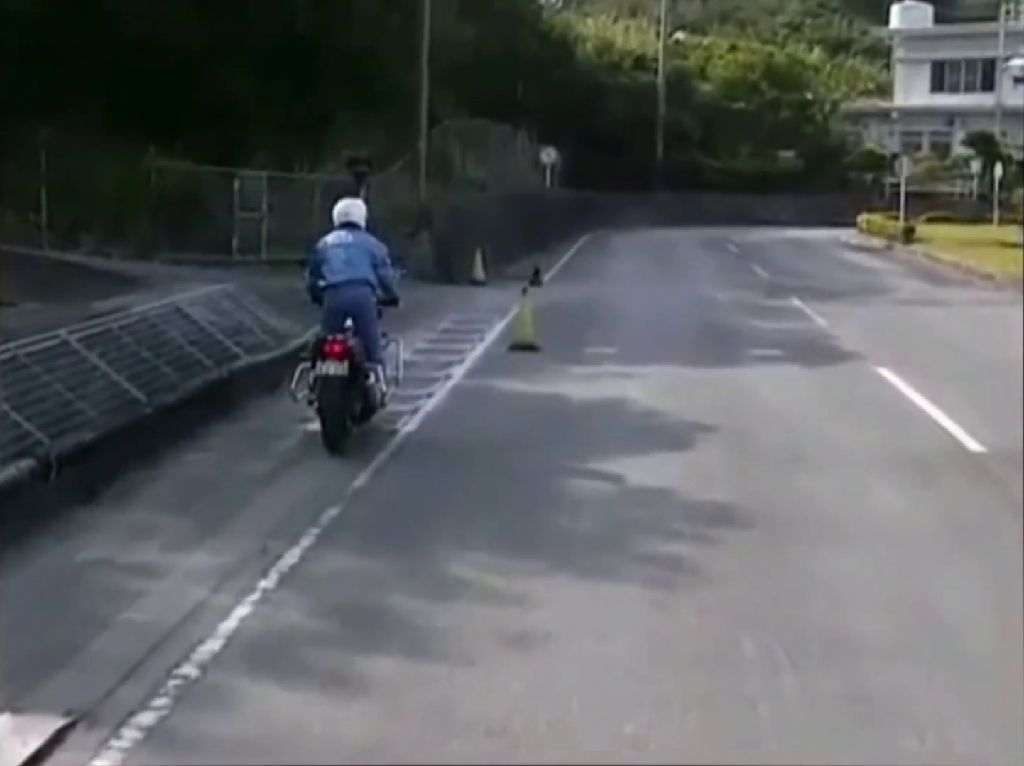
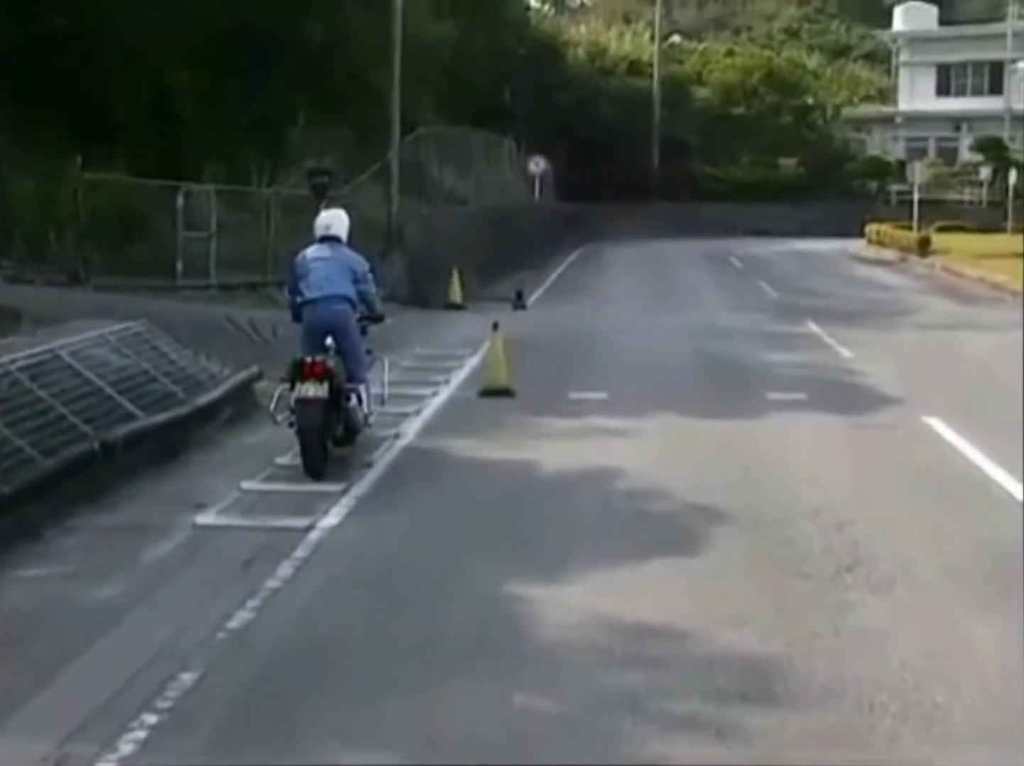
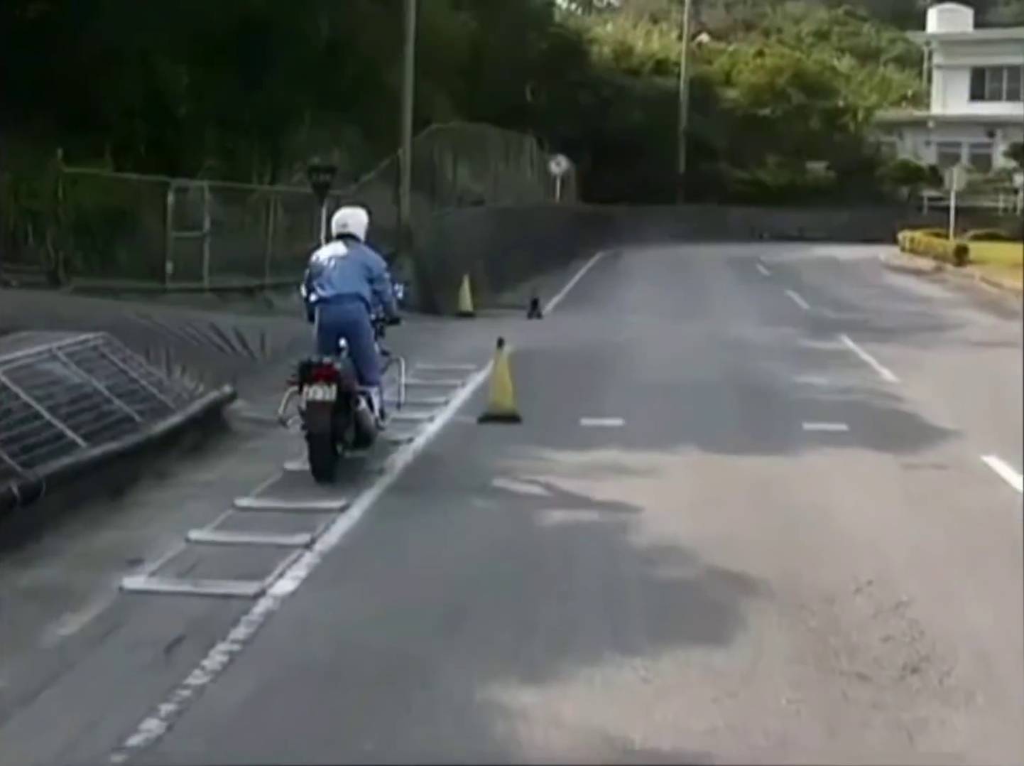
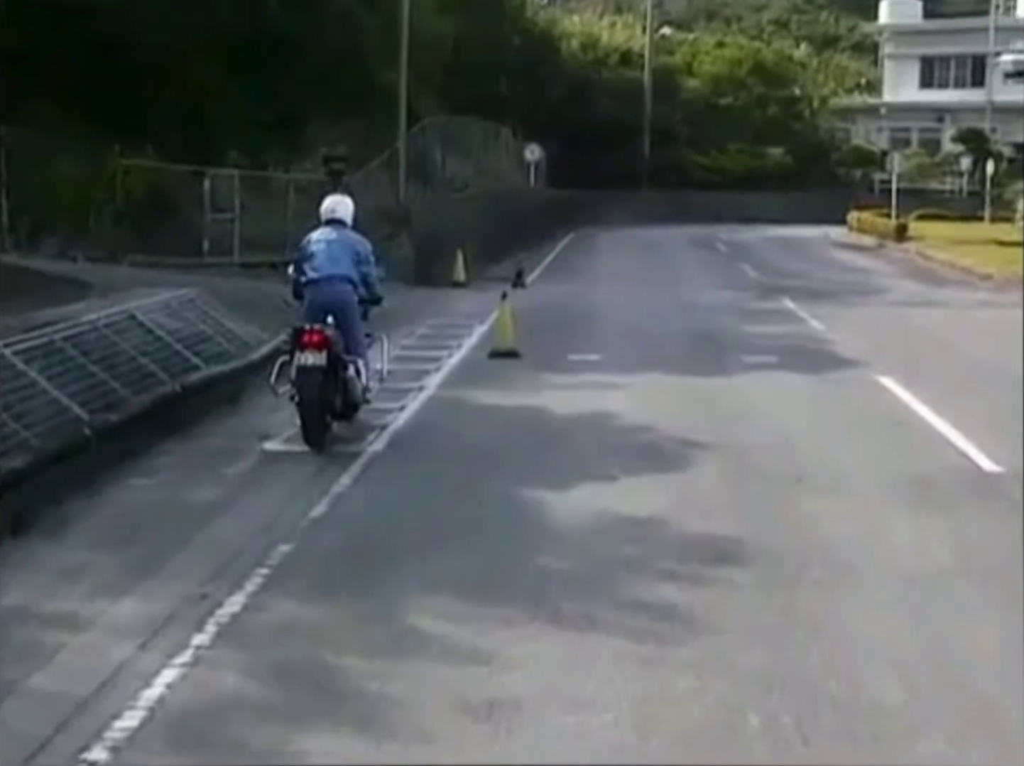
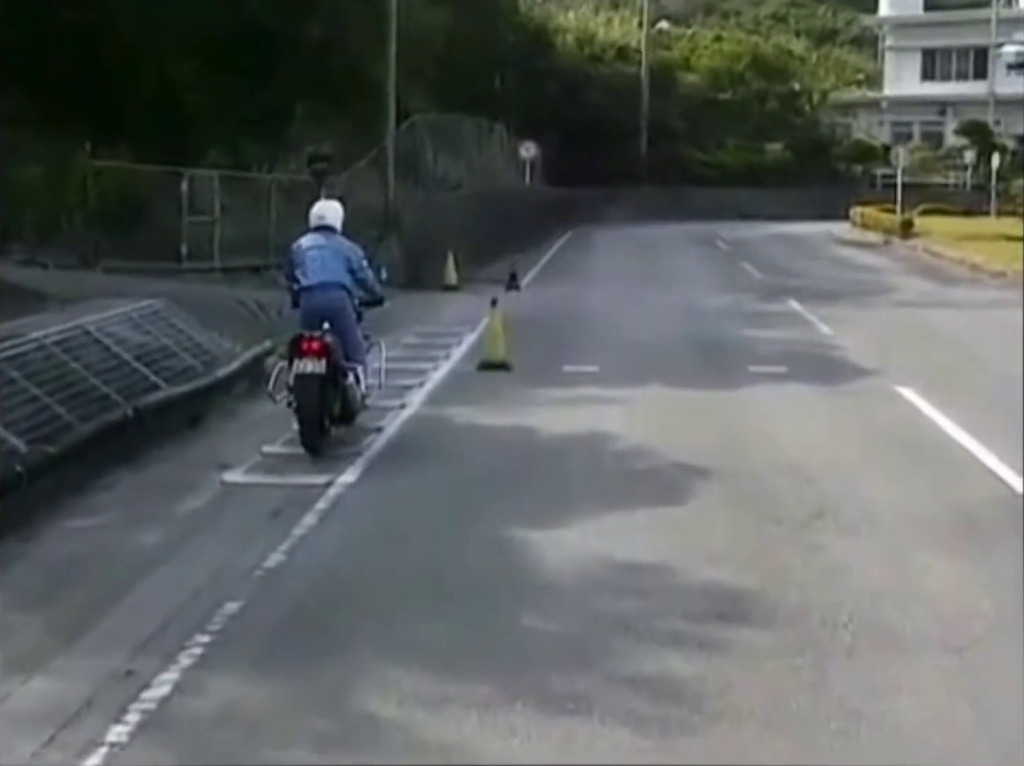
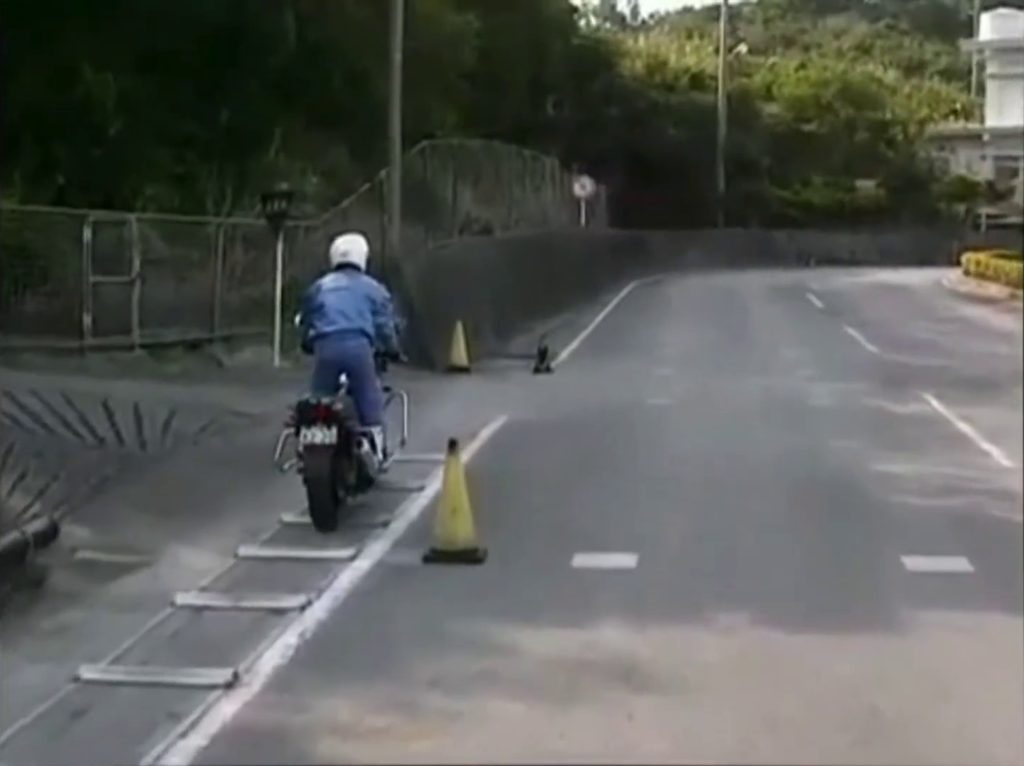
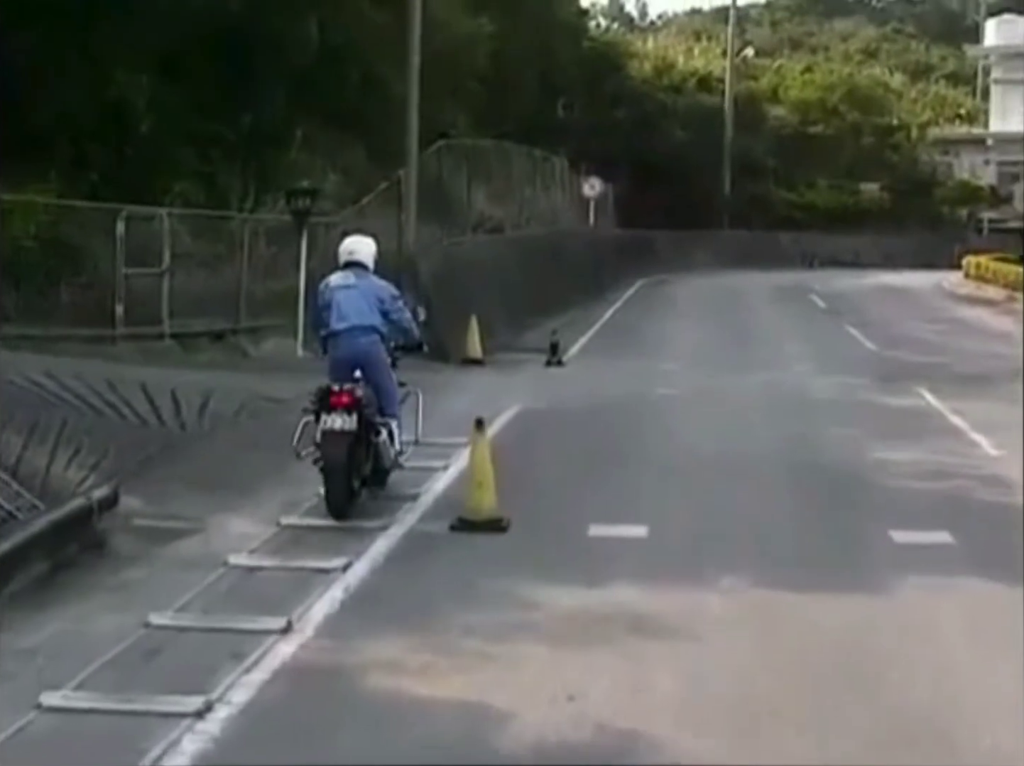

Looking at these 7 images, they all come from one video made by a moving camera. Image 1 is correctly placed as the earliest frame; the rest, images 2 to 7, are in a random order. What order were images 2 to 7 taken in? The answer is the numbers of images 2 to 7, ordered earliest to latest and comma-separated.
4, 5, 2, 3, 7, 6
